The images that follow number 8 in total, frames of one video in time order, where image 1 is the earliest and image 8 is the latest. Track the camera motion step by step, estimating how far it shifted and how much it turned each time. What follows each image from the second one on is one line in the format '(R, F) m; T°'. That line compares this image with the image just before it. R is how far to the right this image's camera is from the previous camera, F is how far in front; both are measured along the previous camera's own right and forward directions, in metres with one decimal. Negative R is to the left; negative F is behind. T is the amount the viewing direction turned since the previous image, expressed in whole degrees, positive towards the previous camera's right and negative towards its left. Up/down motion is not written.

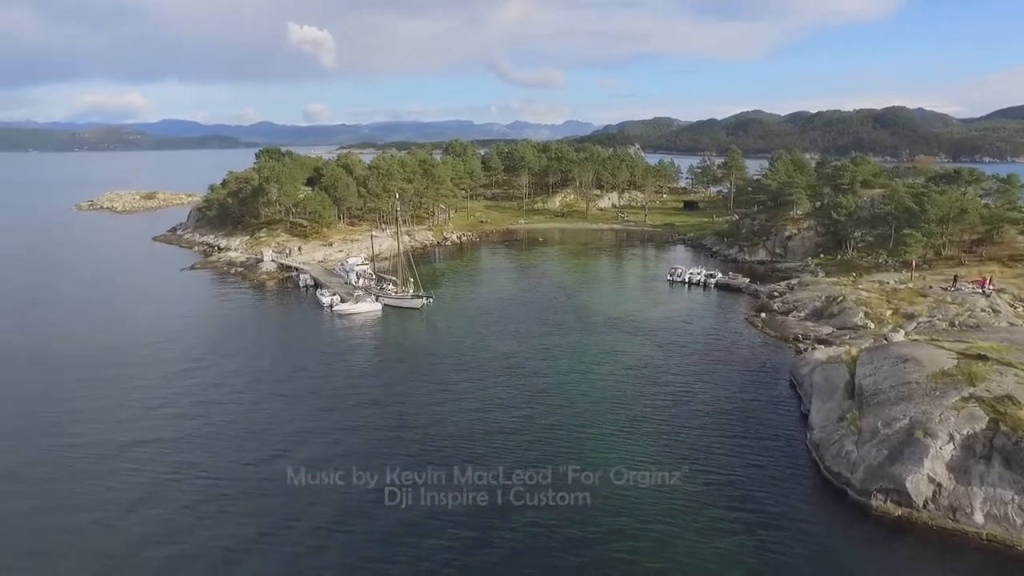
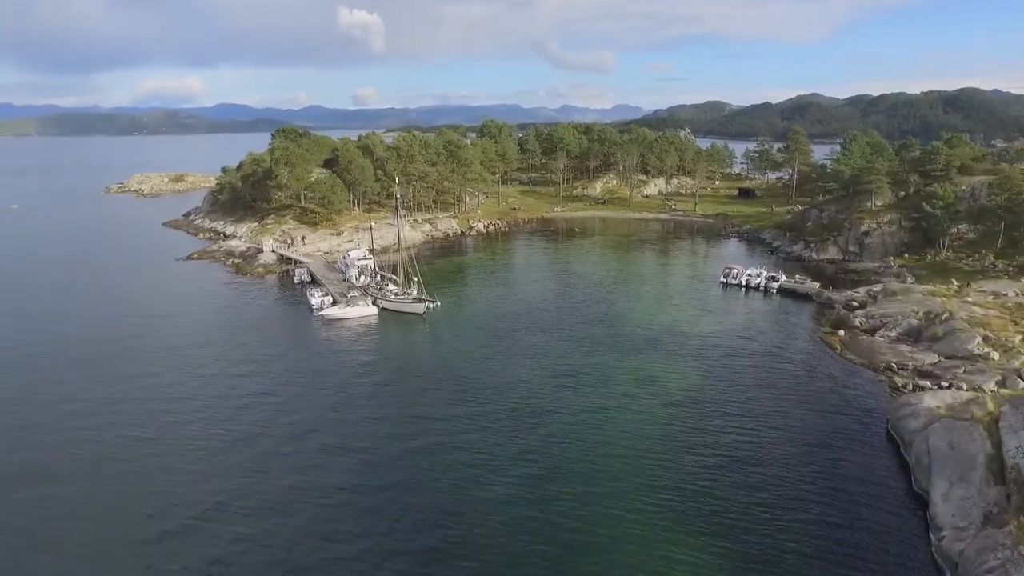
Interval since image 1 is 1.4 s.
(+2.9, +14.8) m; -4°
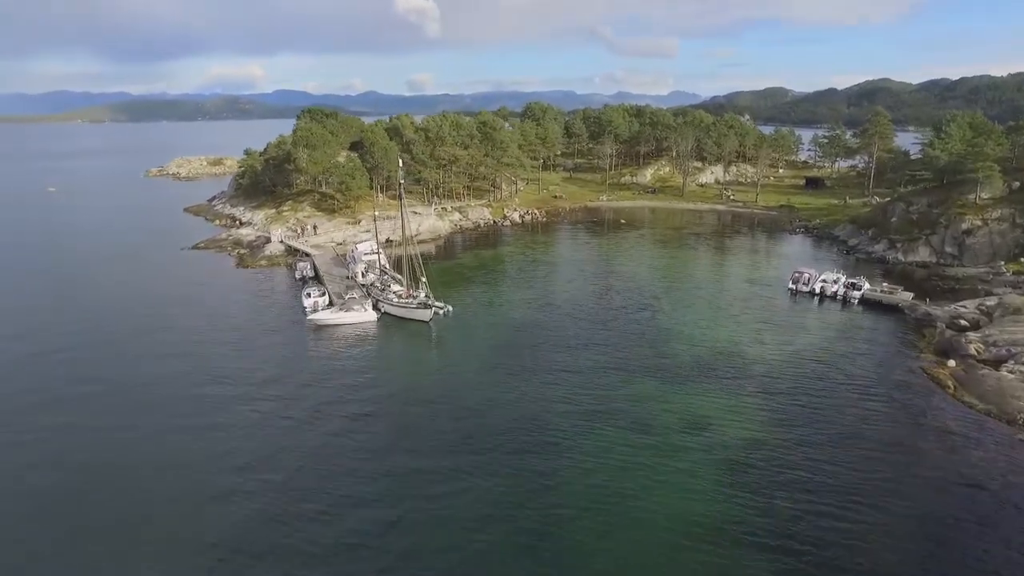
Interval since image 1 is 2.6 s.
(+2.6, +12.9) m; -4°
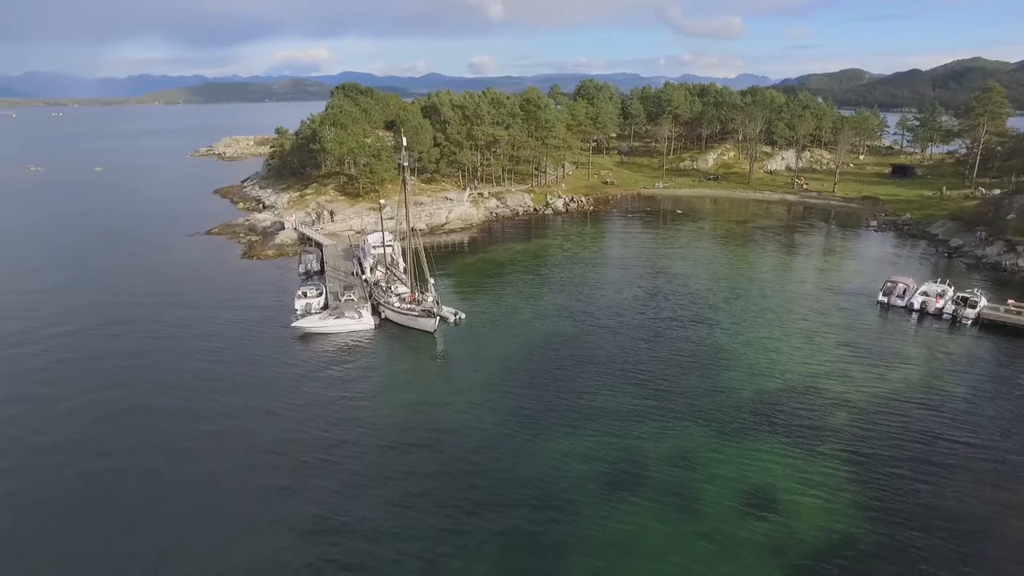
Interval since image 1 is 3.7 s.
(+2.9, +11.7) m; -5°
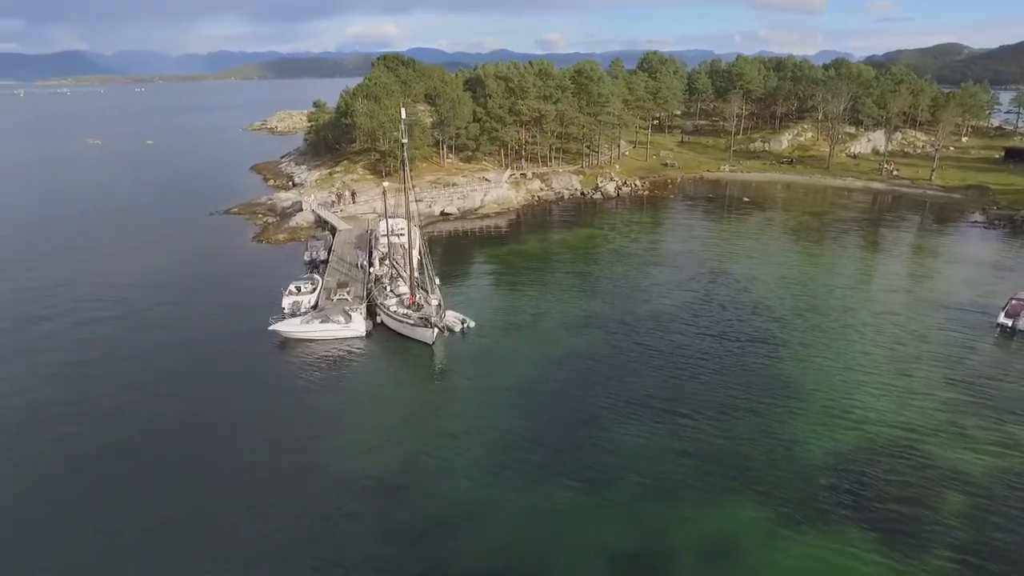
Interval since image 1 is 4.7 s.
(+3.1, +10.1) m; -5°
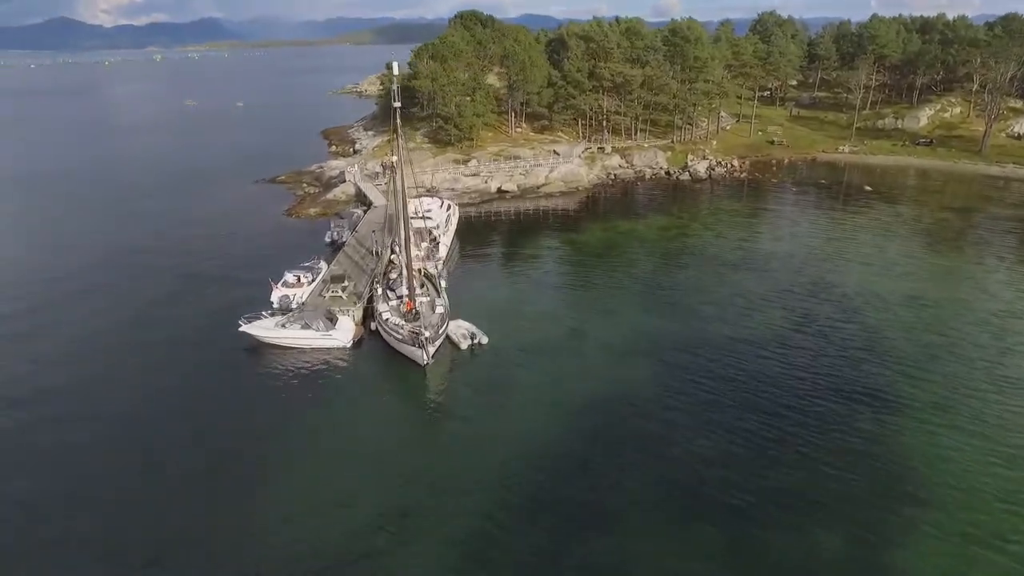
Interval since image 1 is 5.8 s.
(+4.1, +11.2) m; -8°
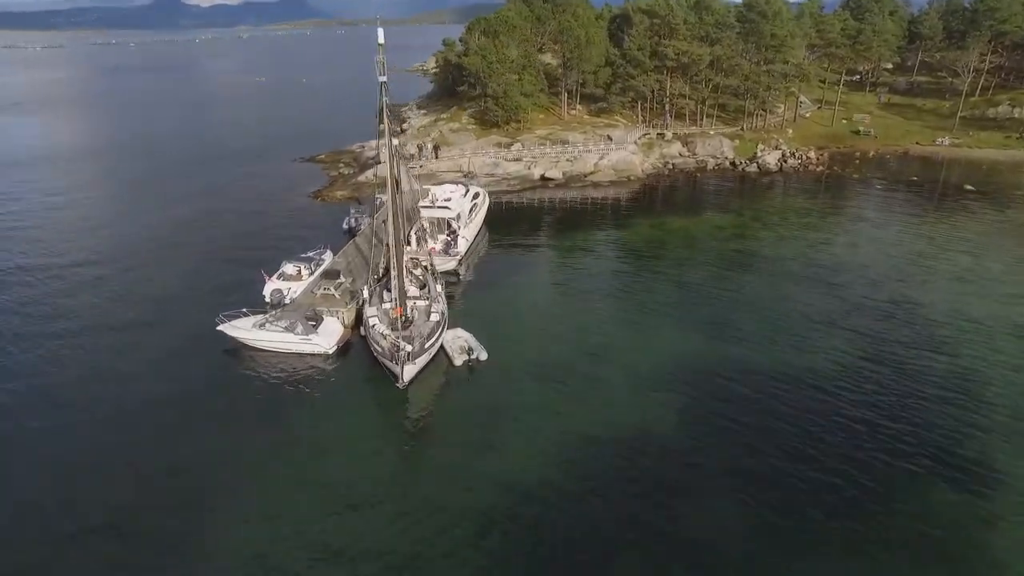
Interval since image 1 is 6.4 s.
(+3.1, +5.8) m; -6°
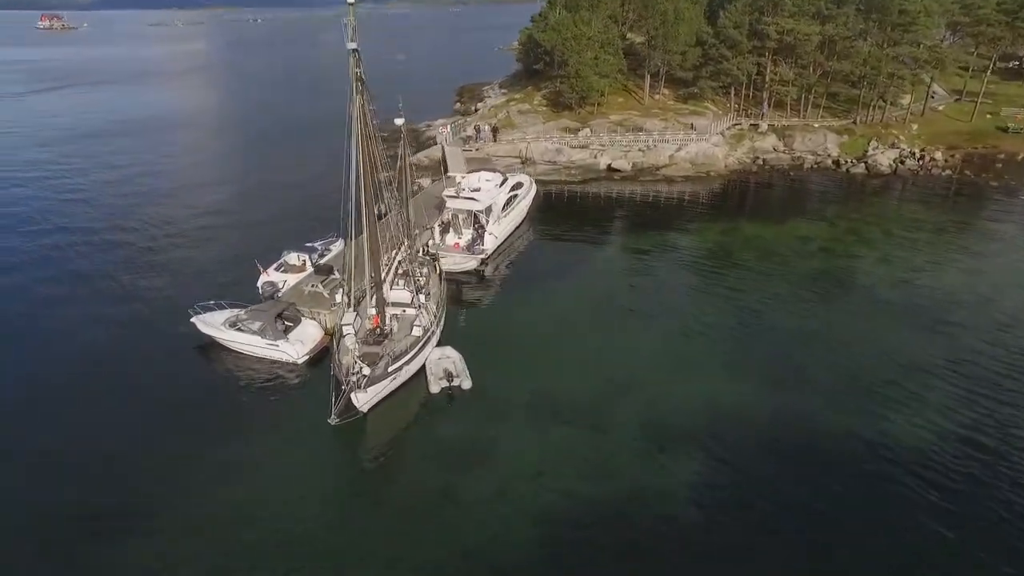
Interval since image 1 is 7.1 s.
(+4.3, +6.2) m; -9°
